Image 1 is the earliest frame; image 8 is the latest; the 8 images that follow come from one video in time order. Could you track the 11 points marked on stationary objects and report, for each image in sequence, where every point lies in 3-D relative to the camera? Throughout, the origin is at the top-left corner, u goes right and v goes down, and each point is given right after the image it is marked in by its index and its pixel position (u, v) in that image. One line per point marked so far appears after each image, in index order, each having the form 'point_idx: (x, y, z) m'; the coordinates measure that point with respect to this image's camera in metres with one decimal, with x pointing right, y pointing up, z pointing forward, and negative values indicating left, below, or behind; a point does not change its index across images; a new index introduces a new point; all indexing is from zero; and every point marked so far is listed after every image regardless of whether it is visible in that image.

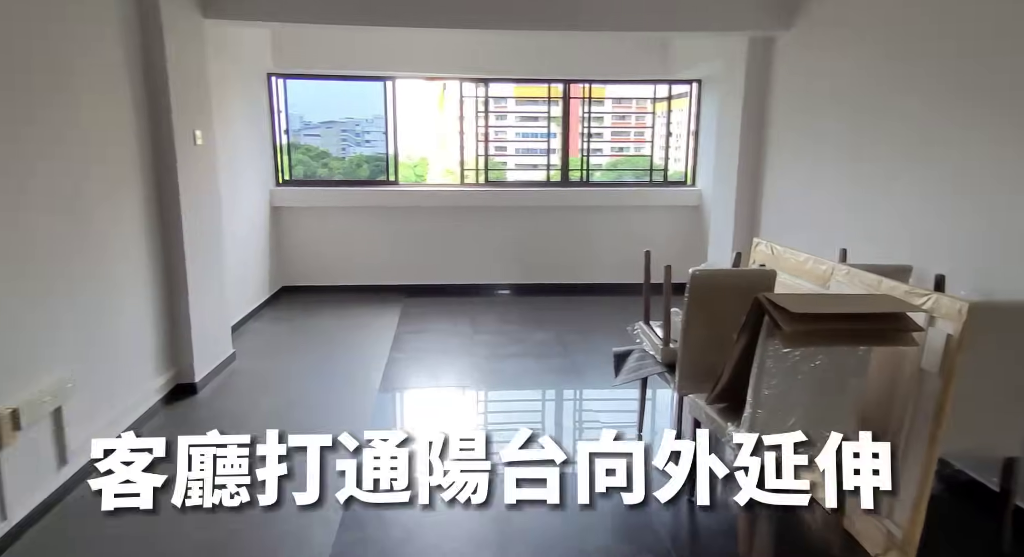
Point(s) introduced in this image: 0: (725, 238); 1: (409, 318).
0: (+1.6, +0.3, +4.6) m
1: (-0.9, -0.3, +5.3) m
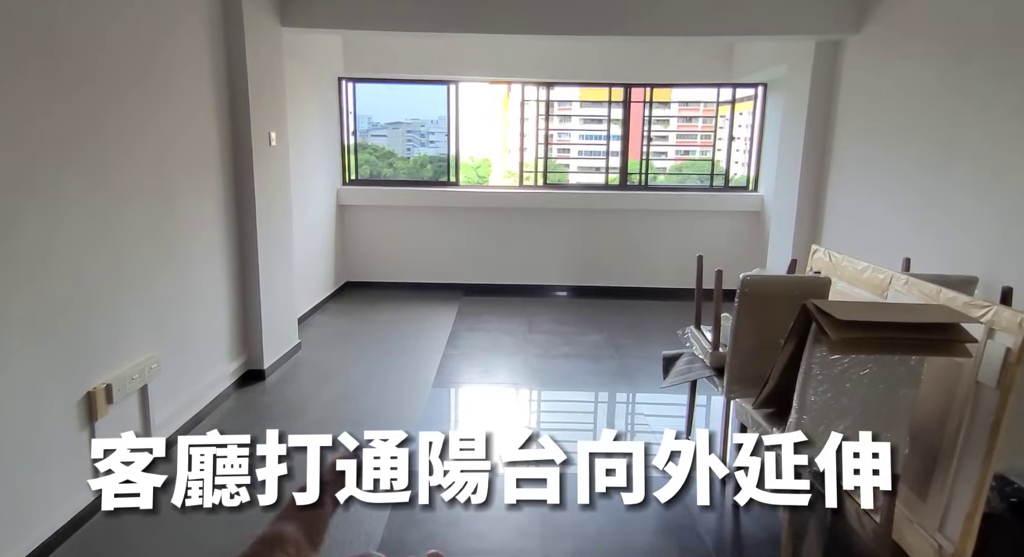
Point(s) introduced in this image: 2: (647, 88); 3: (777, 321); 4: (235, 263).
0: (+2.0, +0.2, +4.5) m
1: (-0.4, -0.3, +5.5) m
2: (+1.3, +1.9, +6.0) m
3: (+1.1, -0.2, +2.5) m
4: (-1.6, +0.1, +3.6) m
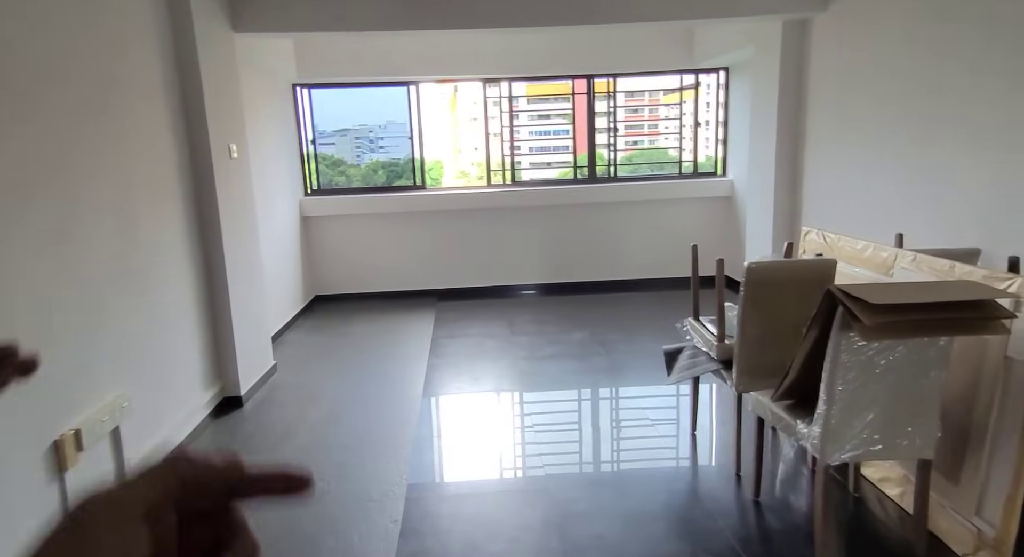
0: (+1.8, +0.4, +4.5) m
1: (-0.6, -0.4, +5.3) m
2: (+0.9, +1.9, +6.0) m
3: (+1.1, -0.1, +2.4) m
4: (-1.7, 0.0, +3.4) m
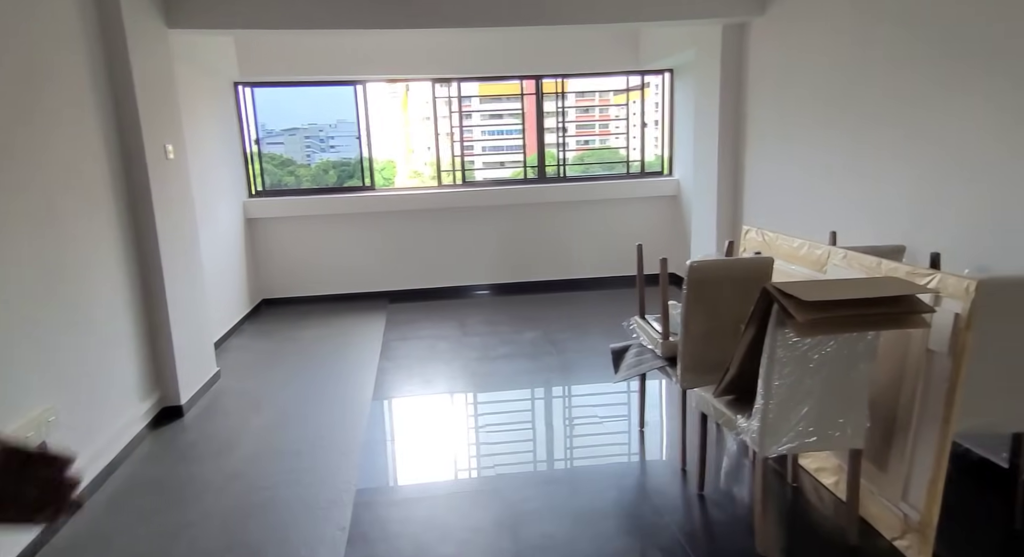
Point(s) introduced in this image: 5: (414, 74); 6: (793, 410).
0: (+1.5, +0.4, +4.6) m
1: (-1.0, -0.4, +5.2) m
2: (+0.5, +1.9, +6.0) m
3: (+0.9, -0.1, +2.5) m
4: (-2.0, -0.1, +3.2) m
5: (-0.9, +1.9, +5.6) m
6: (+0.9, -0.4, +1.9) m
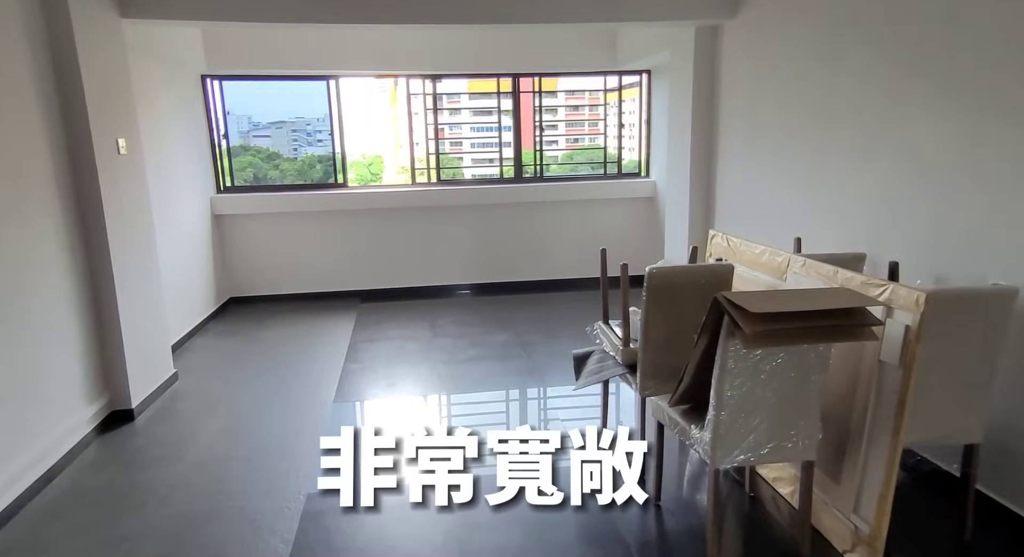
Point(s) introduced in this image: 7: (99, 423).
0: (+1.2, +0.4, +4.6) m
1: (-1.2, -0.4, +5.2) m
2: (+0.2, +1.9, +6.0) m
3: (+0.7, -0.1, +2.5) m
4: (-2.2, -0.1, +3.1) m
5: (-1.1, +1.9, +5.6) m
6: (+0.7, -0.4, +1.9) m
7: (-2.1, -0.8, +3.2) m
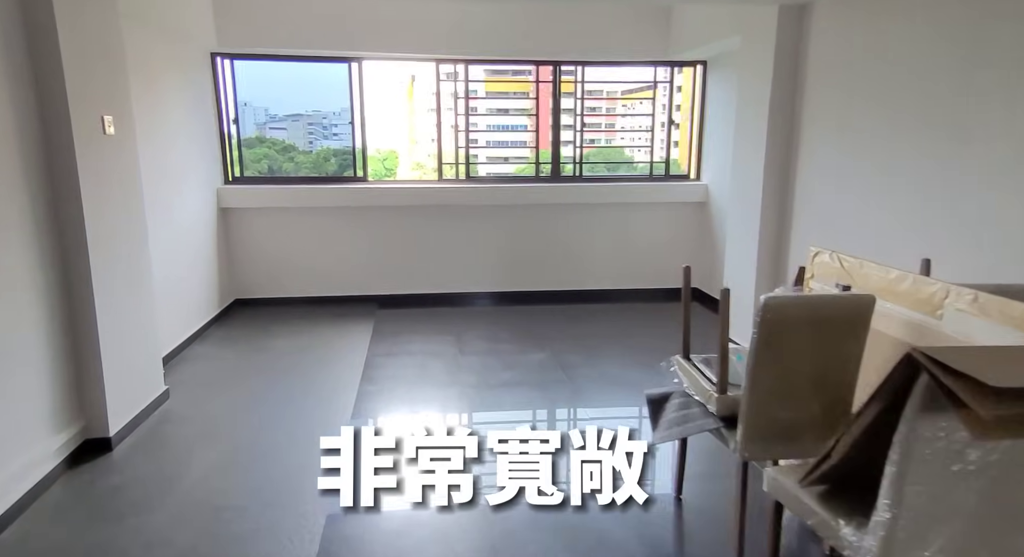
0: (+1.5, +0.2, +4.0) m
1: (-1.0, -0.4, +4.6) m
2: (+0.6, +1.8, +5.4) m
3: (+0.9, -0.2, +1.9) m
4: (-1.9, -0.1, +2.6) m
5: (-0.8, +1.8, +5.0) m
6: (+0.9, -0.5, +1.3) m
7: (-1.9, -0.8, +2.7) m
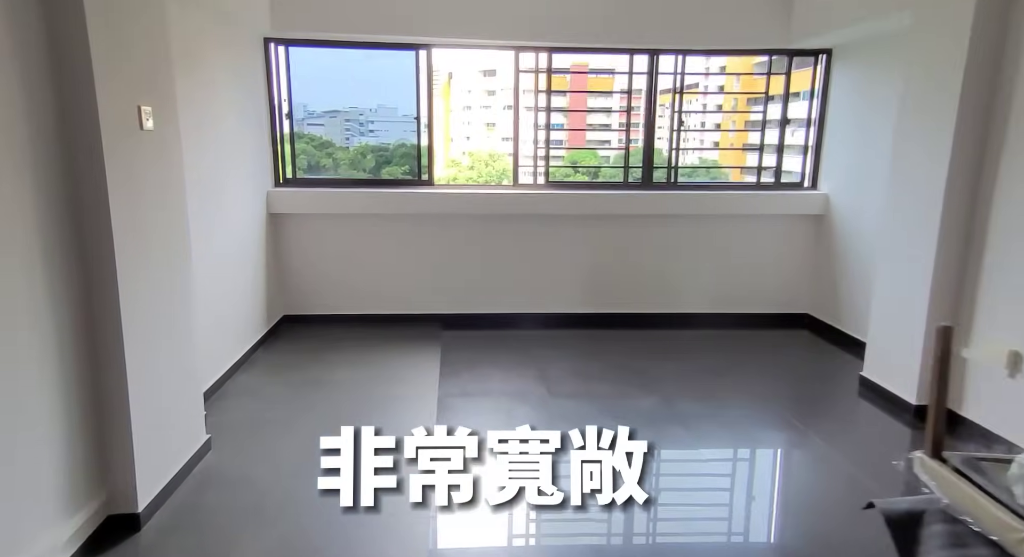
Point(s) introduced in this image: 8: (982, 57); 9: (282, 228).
0: (+2.1, +0.1, +3.3) m
1: (-0.4, -0.6, +4.0) m
2: (+1.2, +1.7, +4.7) m
3: (+1.4, -0.4, +1.2) m
4: (-1.4, -0.2, +2.0) m
5: (-0.1, +1.7, +4.4) m
6: (+1.3, -0.7, +0.6) m
7: (-1.4, -0.9, +2.1) m
8: (+2.2, +1.0, +2.9) m
9: (-1.7, +0.4, +4.6) m
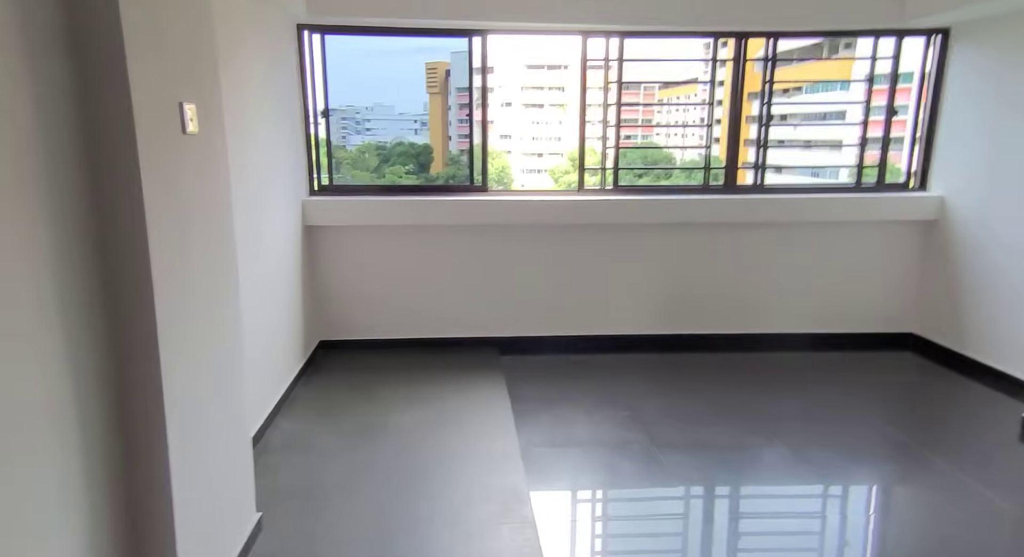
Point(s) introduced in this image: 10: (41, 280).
0: (+2.6, -0.1, +2.7) m
1: (+0.1, -0.7, +3.4) m
2: (+1.7, +1.6, +4.1) m
3: (+1.8, -0.5, +0.6) m
4: (-1.0, -0.3, +1.5) m
5: (+0.3, +1.6, +3.8) m
6: (+1.8, -0.9, +0.1) m
7: (-1.0, -1.0, +1.5) m
8: (+2.7, +0.9, +2.3) m
9: (-1.3, +0.2, +4.0) m
10: (-0.9, 0.0, +1.3) m
